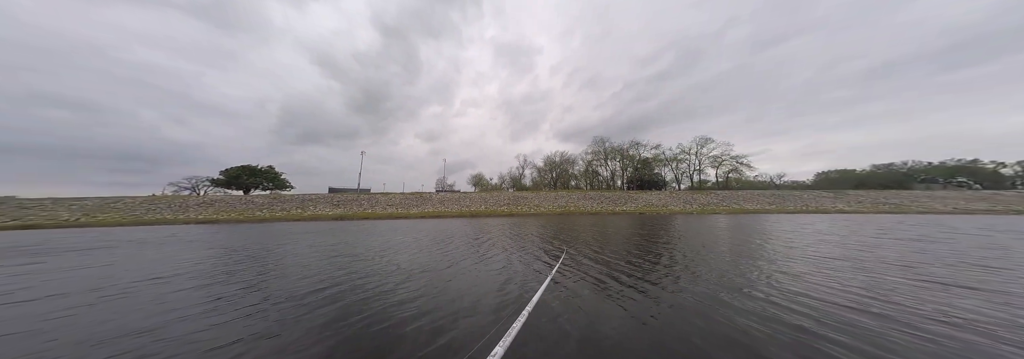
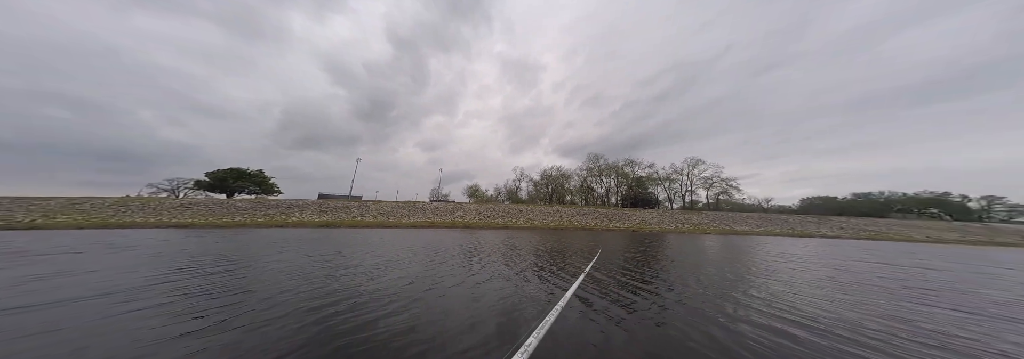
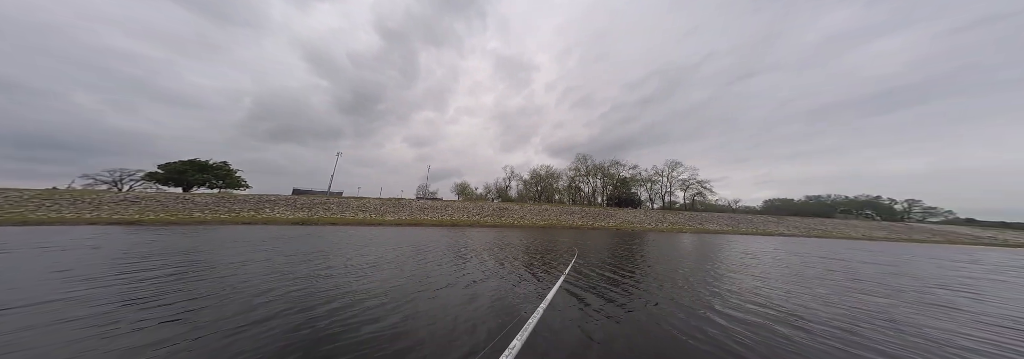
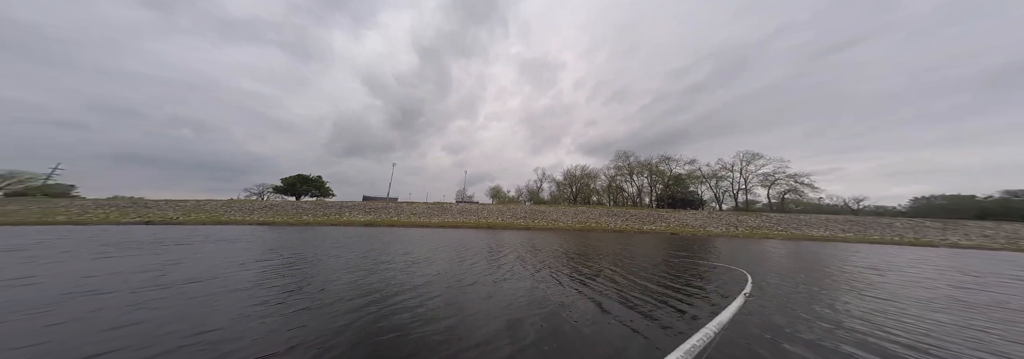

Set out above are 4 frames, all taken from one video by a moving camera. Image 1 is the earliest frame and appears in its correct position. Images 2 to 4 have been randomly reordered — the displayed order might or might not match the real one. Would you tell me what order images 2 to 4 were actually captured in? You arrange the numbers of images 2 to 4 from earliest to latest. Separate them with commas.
4, 2, 3
